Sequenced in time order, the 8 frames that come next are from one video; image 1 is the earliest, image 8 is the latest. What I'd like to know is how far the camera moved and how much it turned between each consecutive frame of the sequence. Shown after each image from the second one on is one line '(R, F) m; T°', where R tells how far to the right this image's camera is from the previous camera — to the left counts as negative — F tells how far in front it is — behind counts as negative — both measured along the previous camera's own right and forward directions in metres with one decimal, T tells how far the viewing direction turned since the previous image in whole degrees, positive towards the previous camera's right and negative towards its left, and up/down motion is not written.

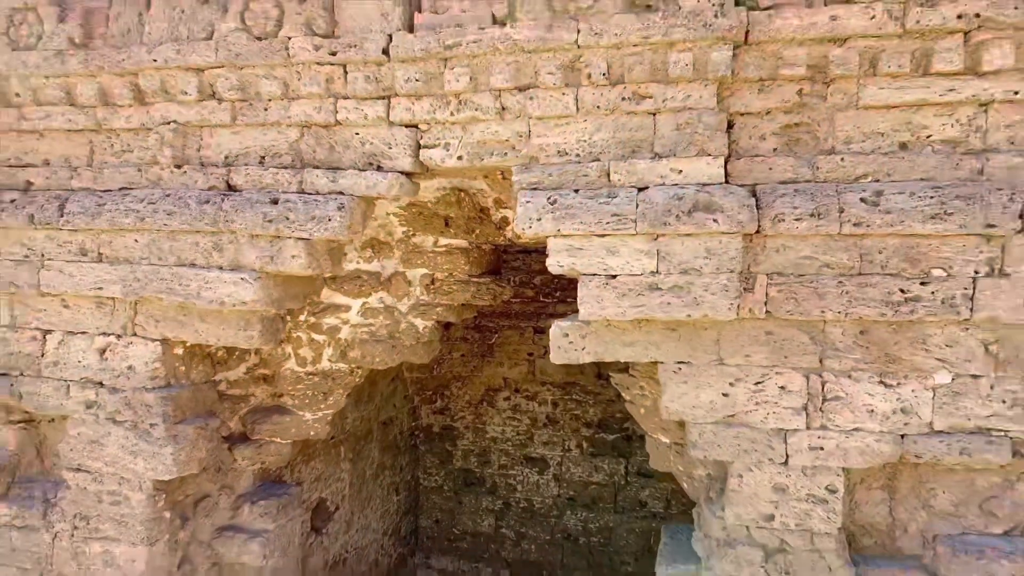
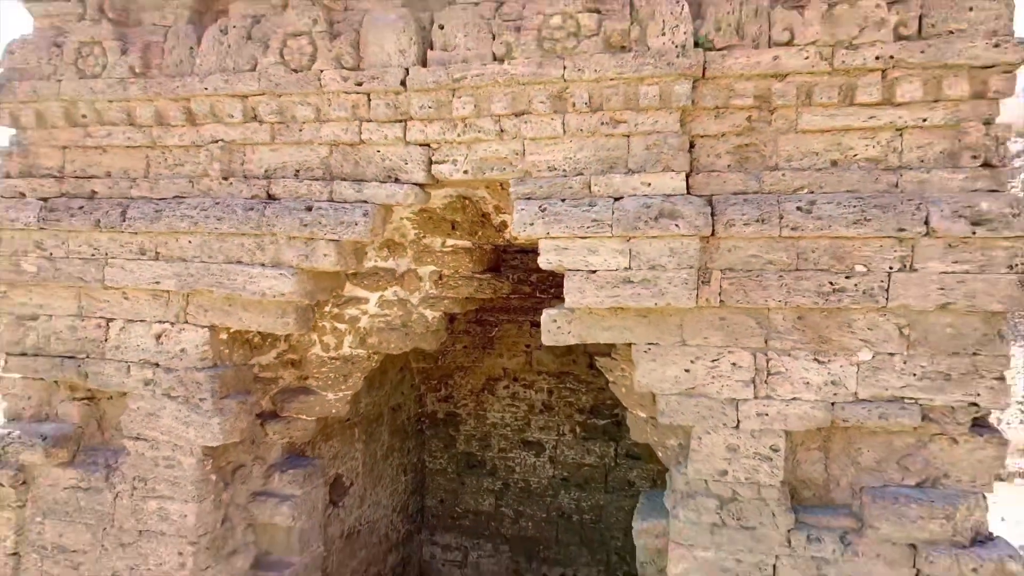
(0.0, -0.2) m; 0°
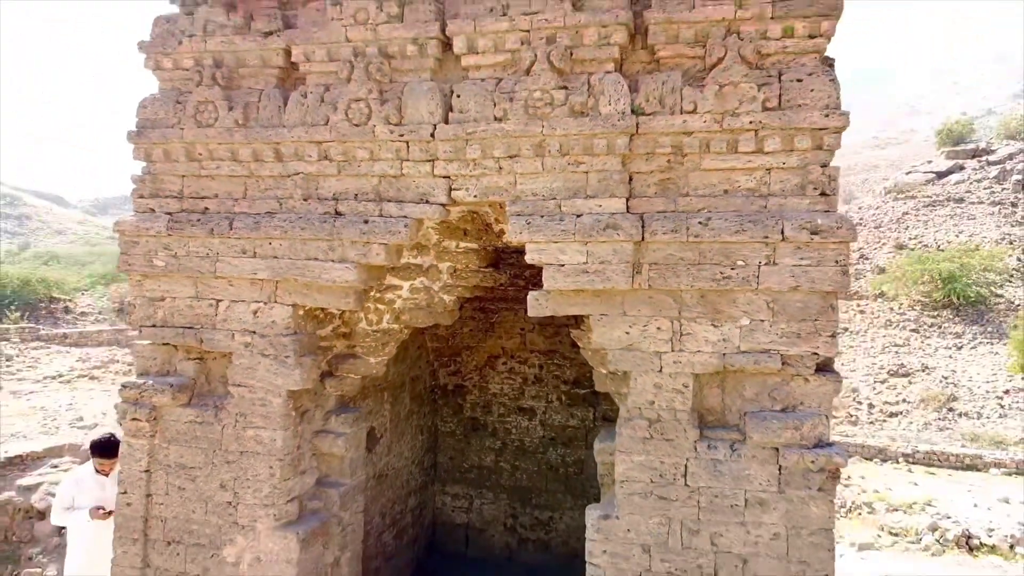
(0.0, -0.6) m; 0°
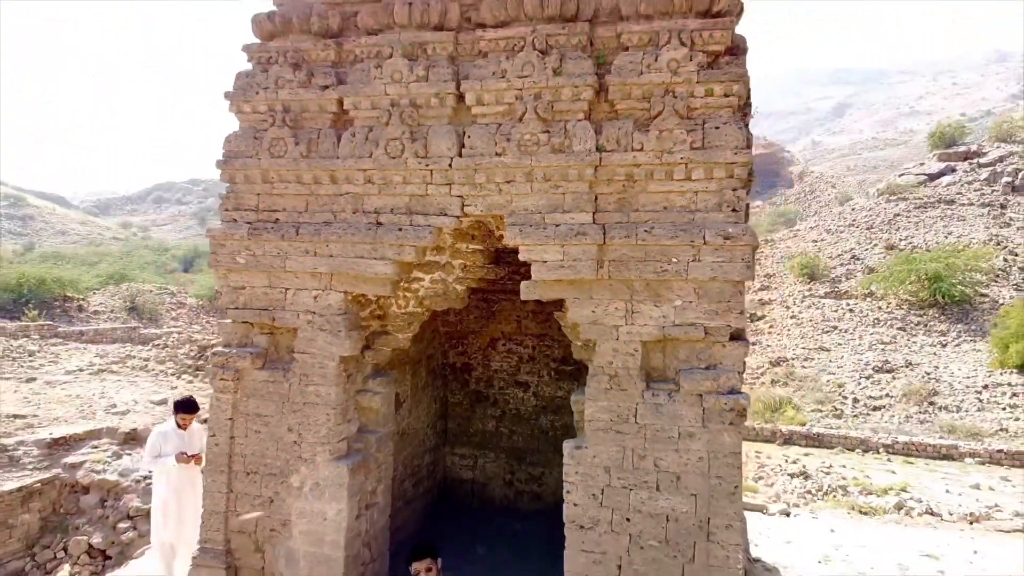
(0.0, -0.7) m; 0°
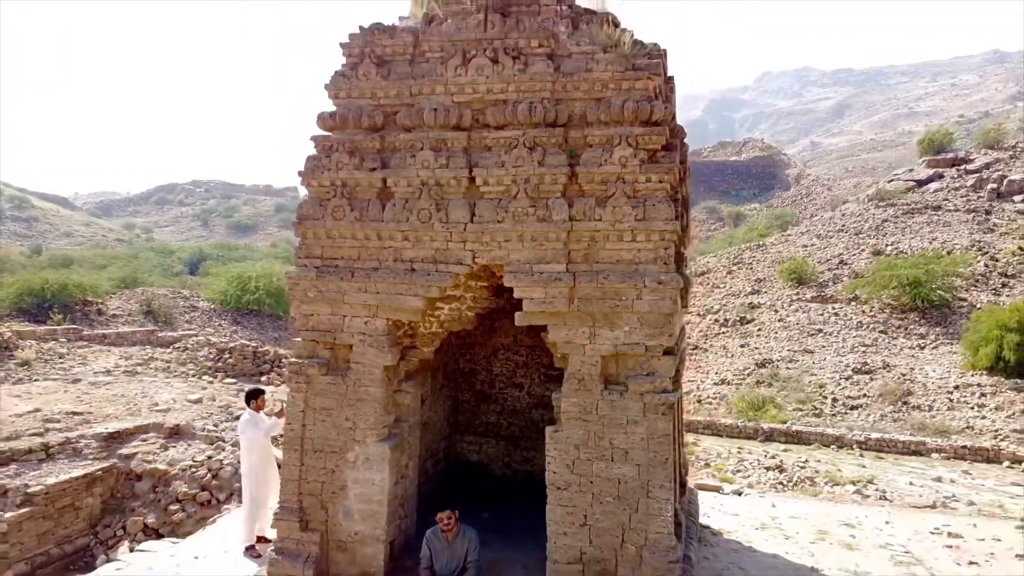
(0.0, -1.0) m; 0°
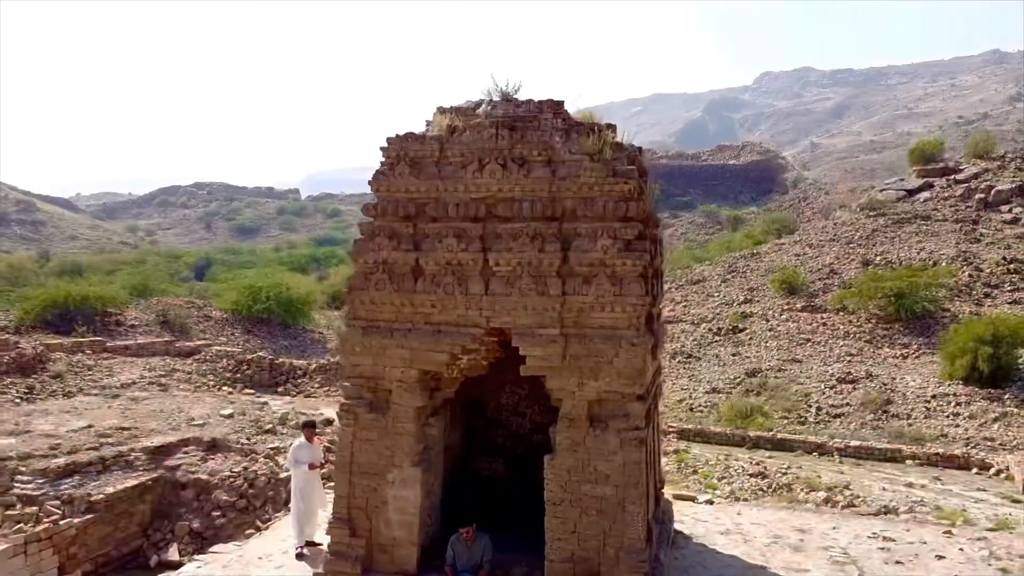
(0.0, -1.0) m; 0°
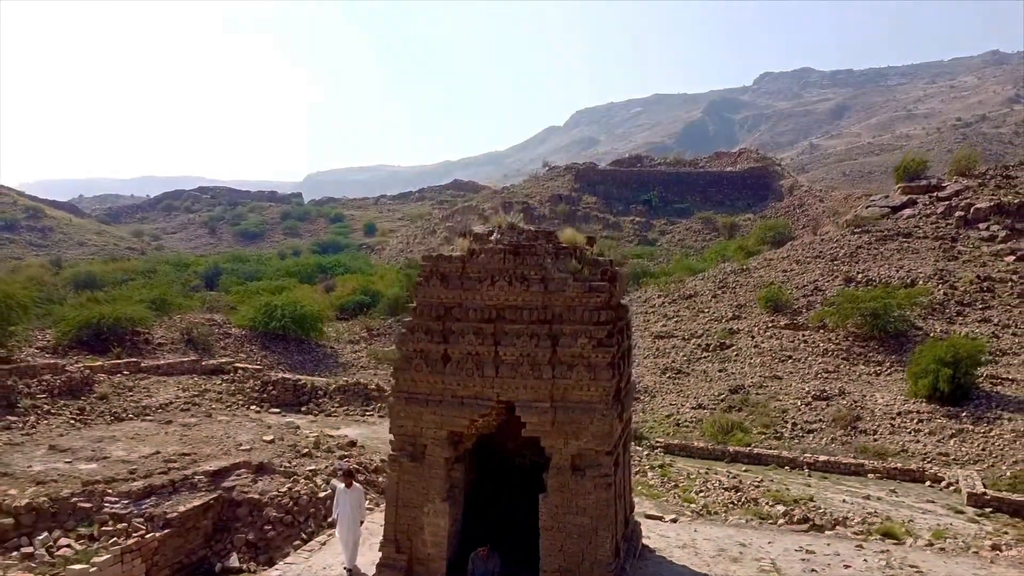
(0.0, -1.7) m; 0°
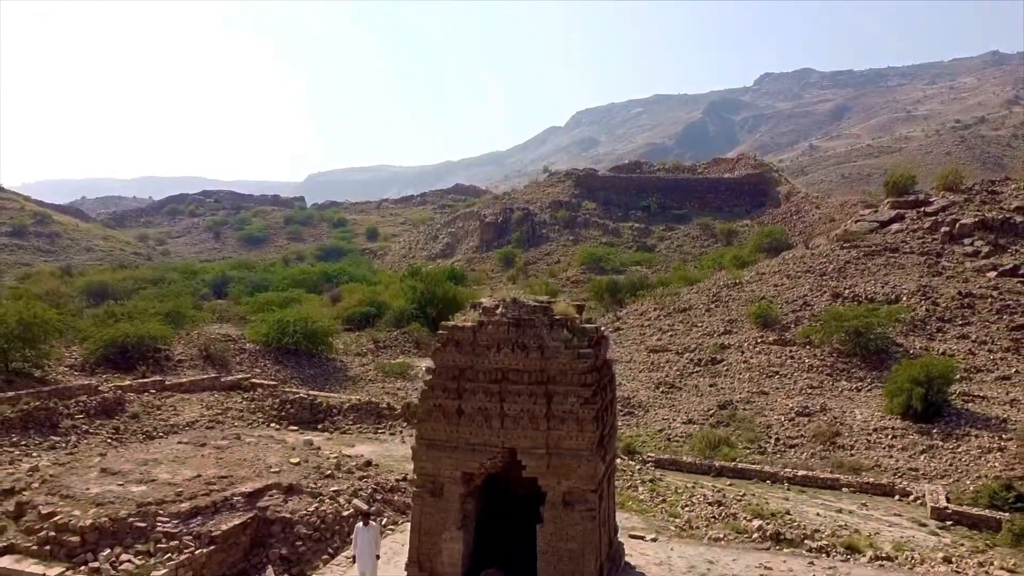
(0.0, -1.4) m; 0°
